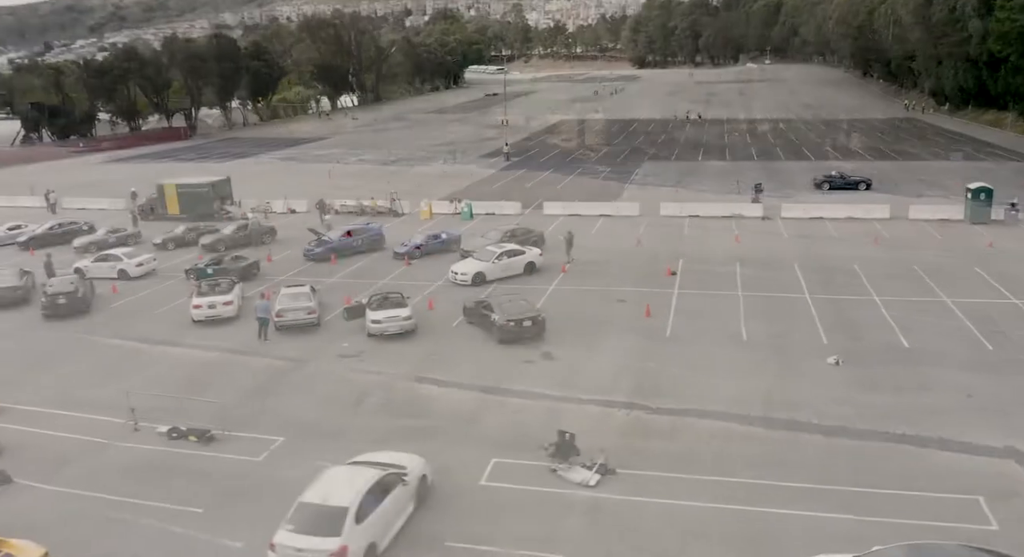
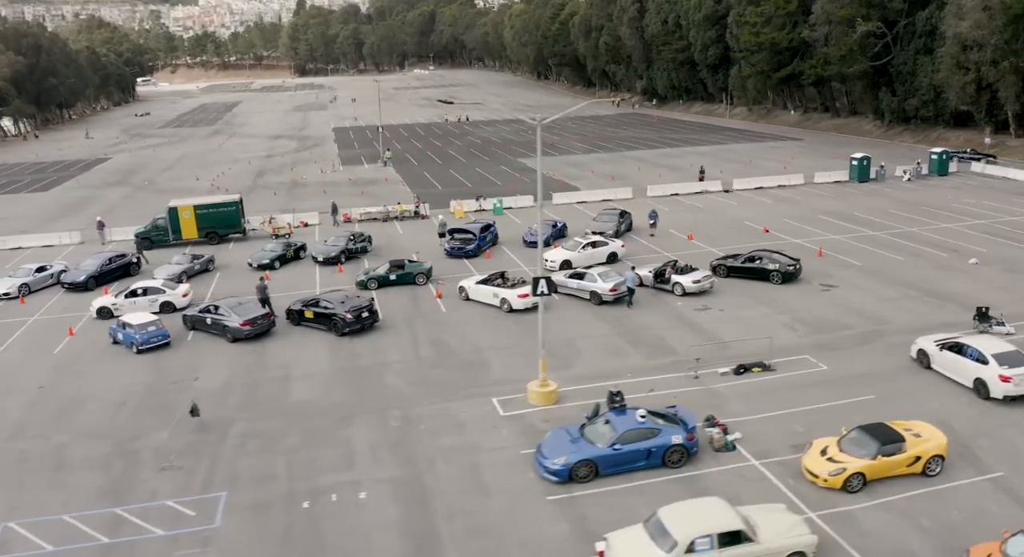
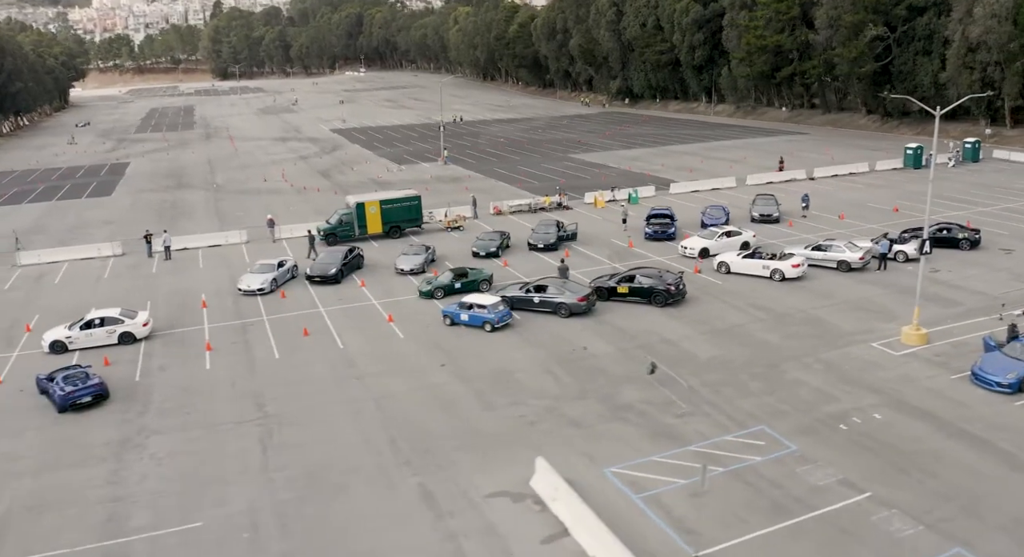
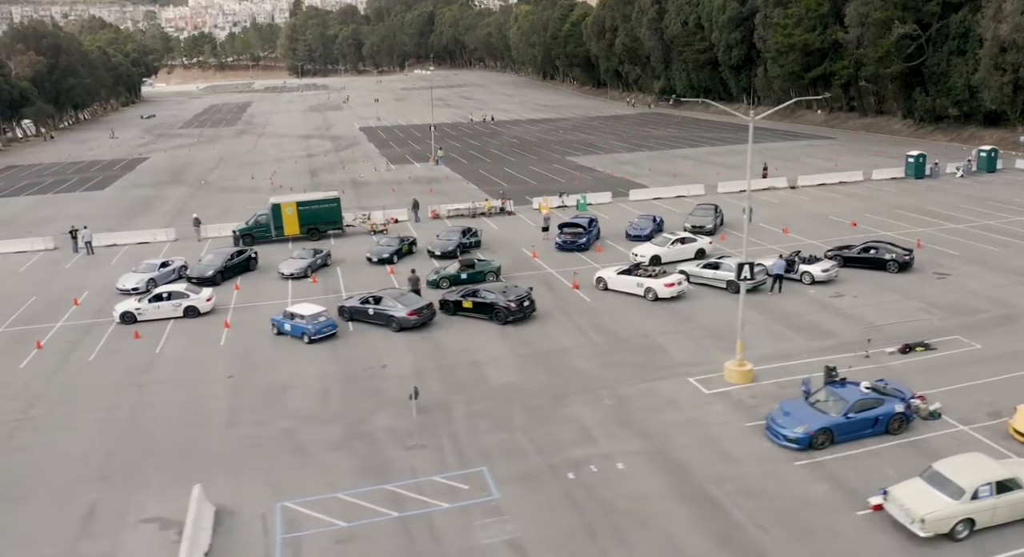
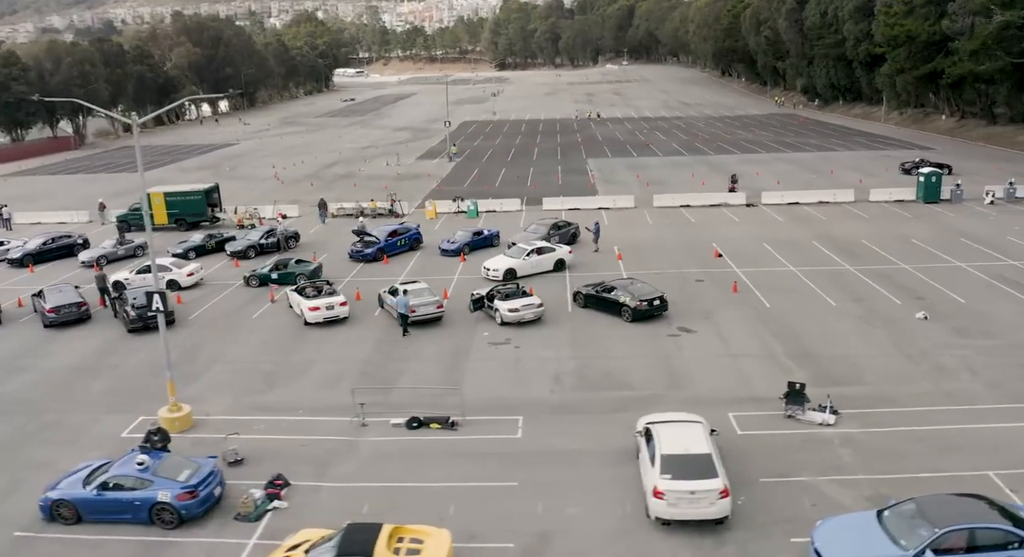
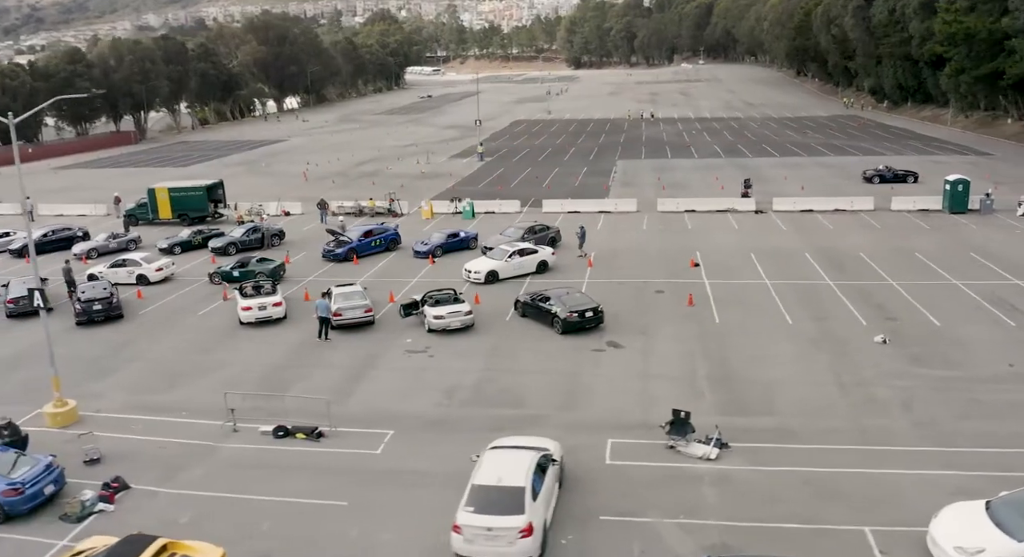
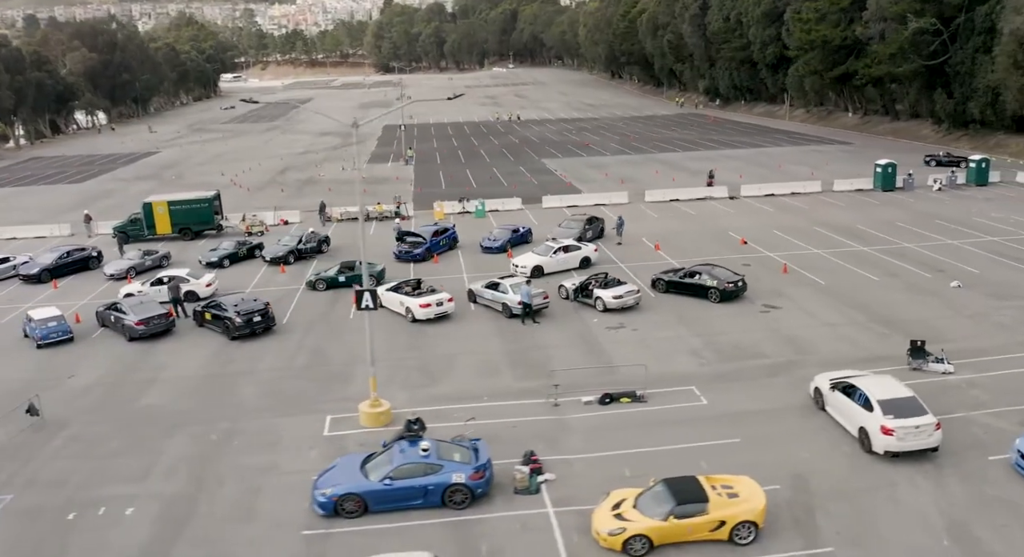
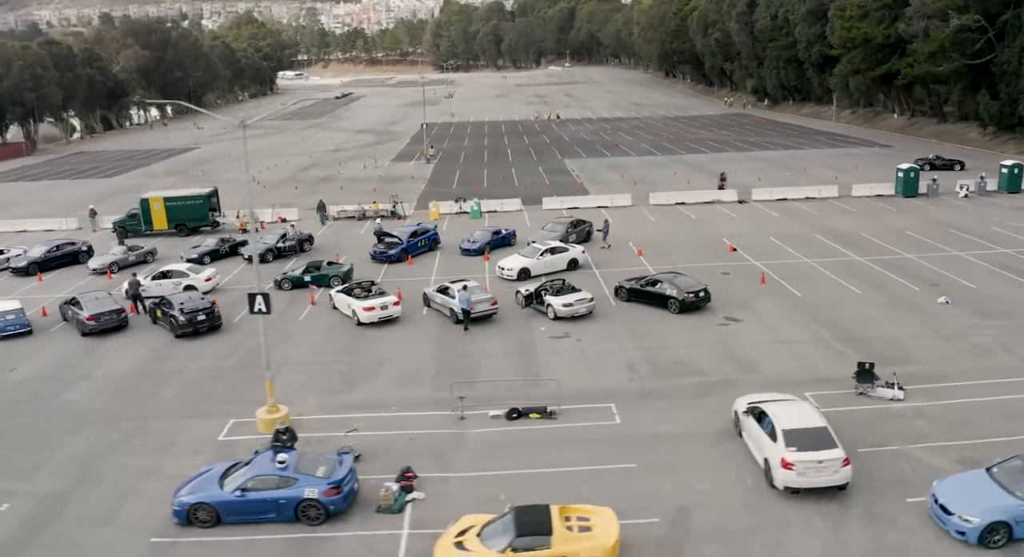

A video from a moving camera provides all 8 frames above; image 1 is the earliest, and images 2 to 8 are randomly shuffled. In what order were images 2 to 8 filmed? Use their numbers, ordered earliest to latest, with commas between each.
6, 5, 8, 7, 2, 4, 3
